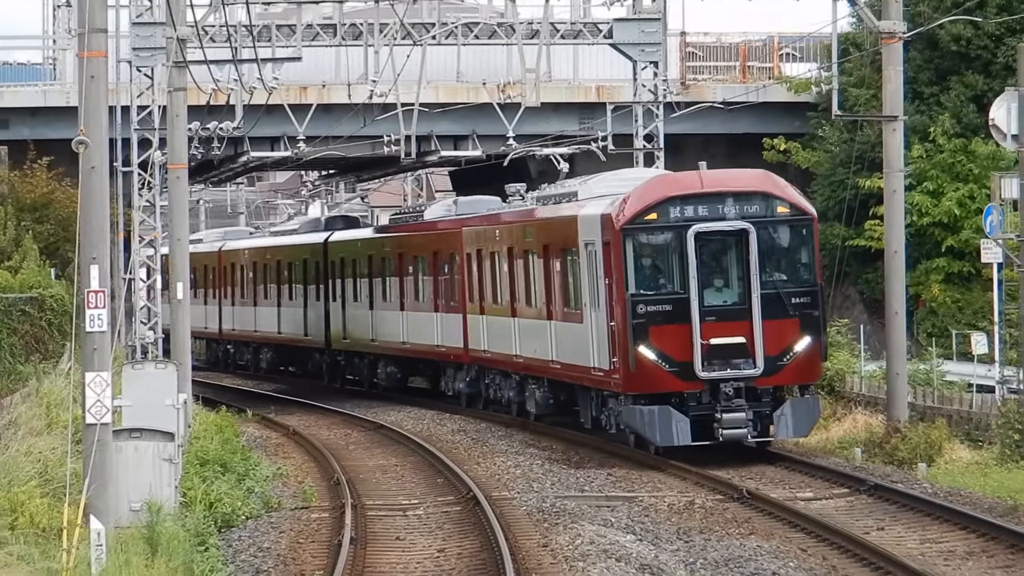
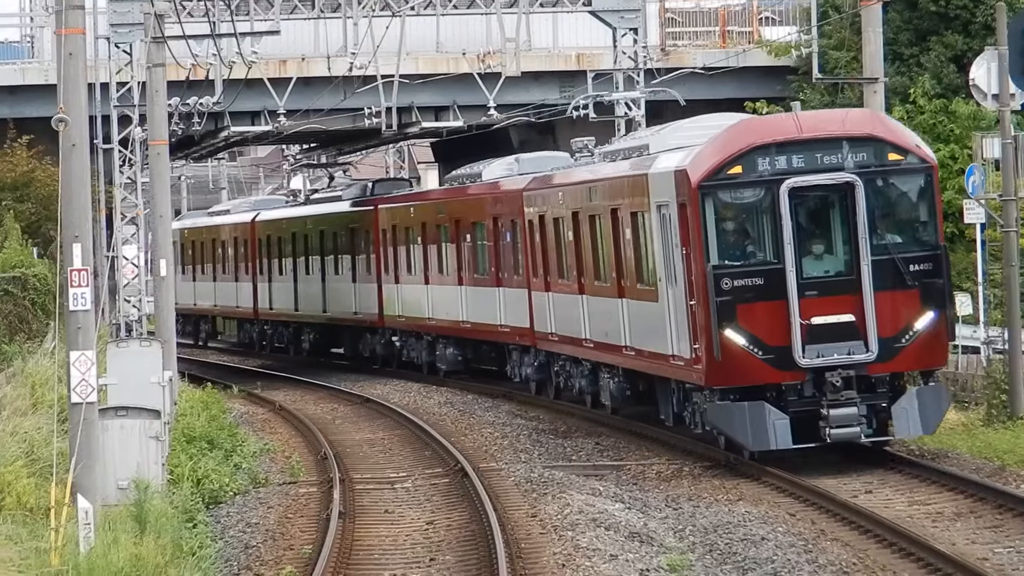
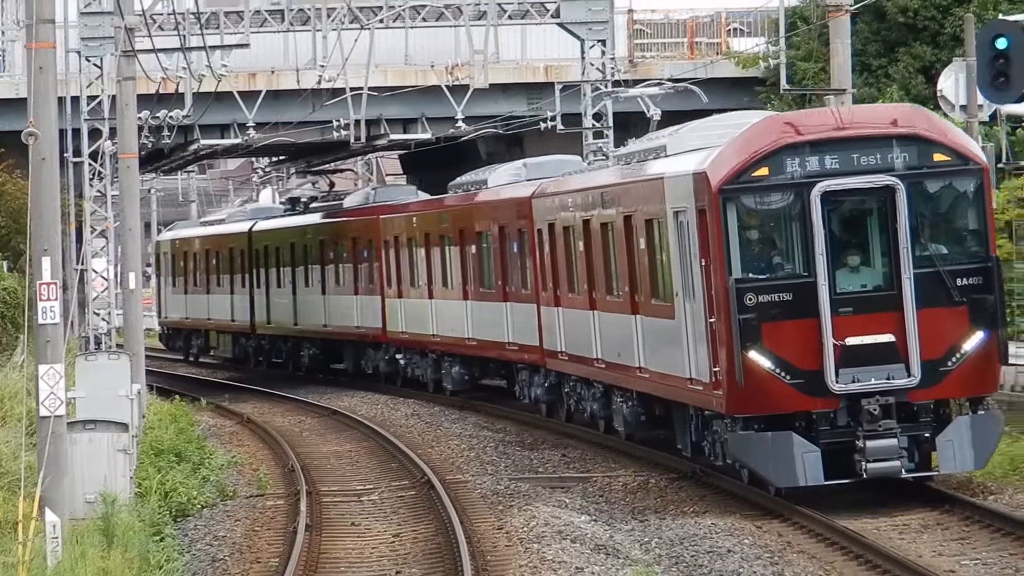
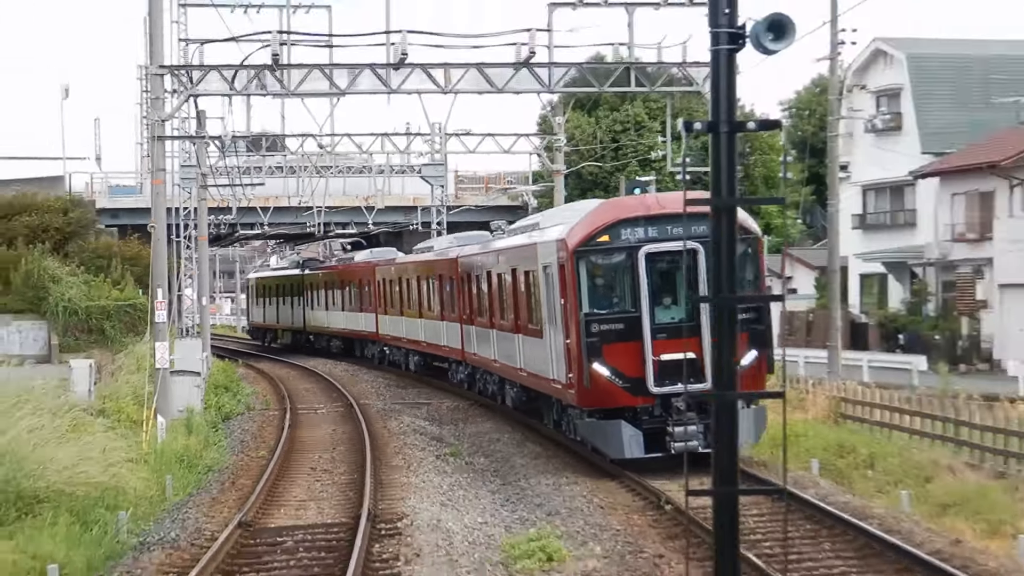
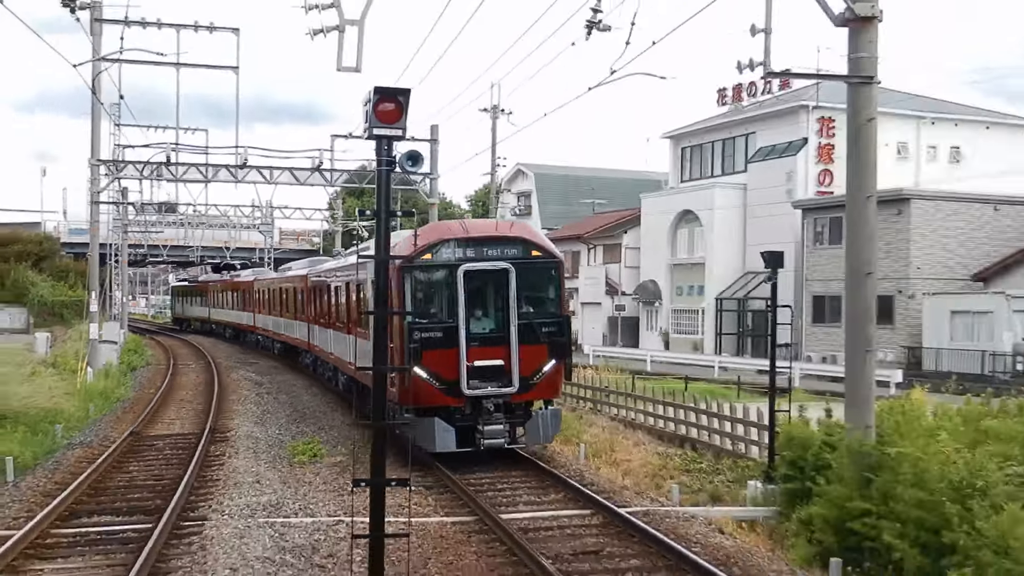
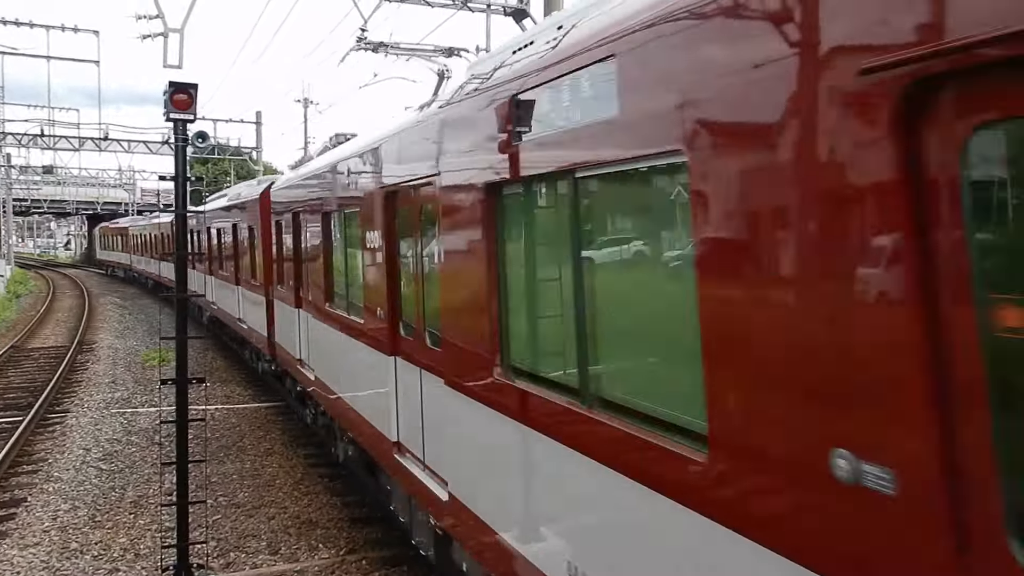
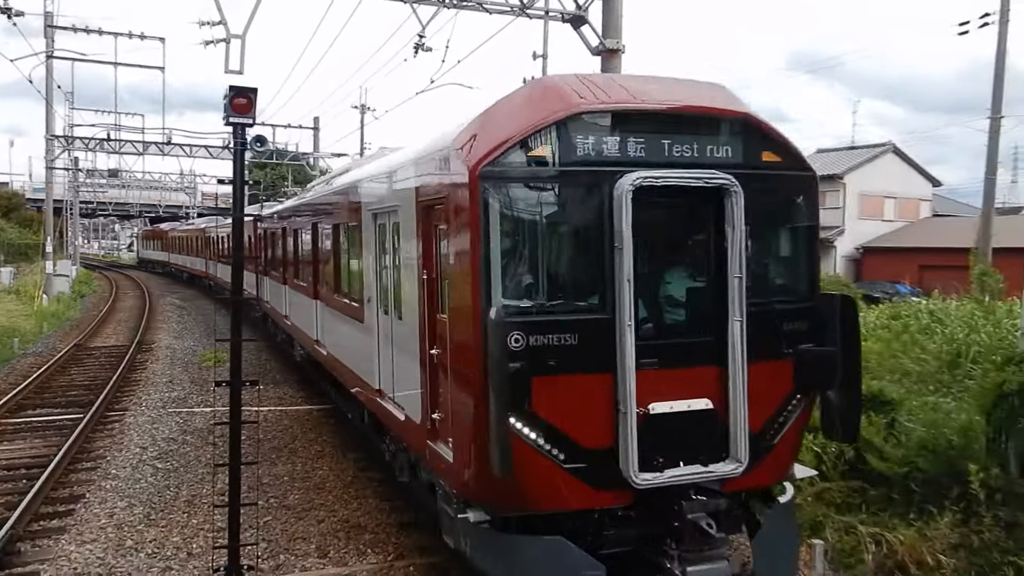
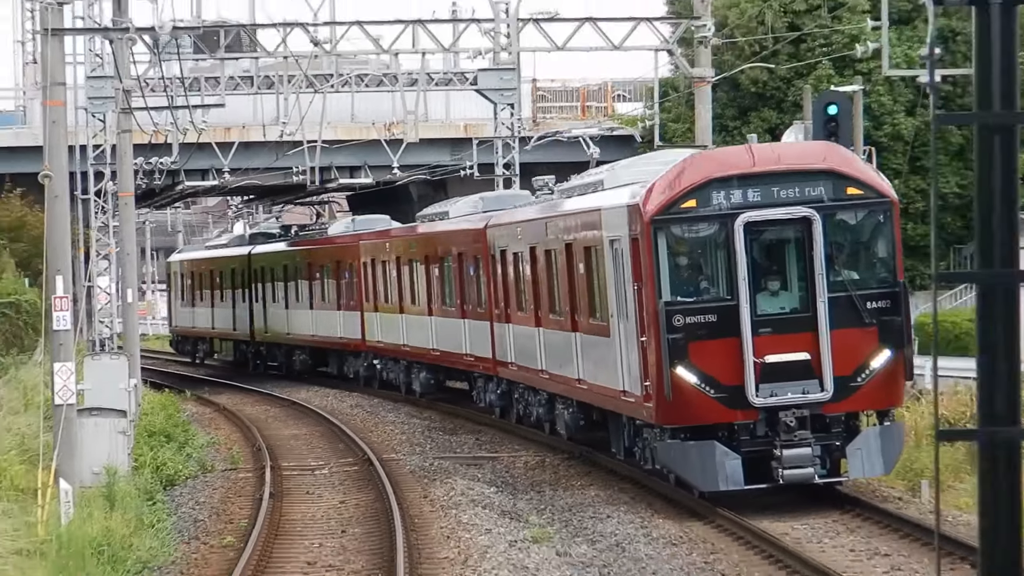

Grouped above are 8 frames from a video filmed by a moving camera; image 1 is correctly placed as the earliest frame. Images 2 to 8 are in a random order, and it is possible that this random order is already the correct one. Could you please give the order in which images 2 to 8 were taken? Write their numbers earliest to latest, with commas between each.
2, 3, 8, 4, 5, 7, 6
